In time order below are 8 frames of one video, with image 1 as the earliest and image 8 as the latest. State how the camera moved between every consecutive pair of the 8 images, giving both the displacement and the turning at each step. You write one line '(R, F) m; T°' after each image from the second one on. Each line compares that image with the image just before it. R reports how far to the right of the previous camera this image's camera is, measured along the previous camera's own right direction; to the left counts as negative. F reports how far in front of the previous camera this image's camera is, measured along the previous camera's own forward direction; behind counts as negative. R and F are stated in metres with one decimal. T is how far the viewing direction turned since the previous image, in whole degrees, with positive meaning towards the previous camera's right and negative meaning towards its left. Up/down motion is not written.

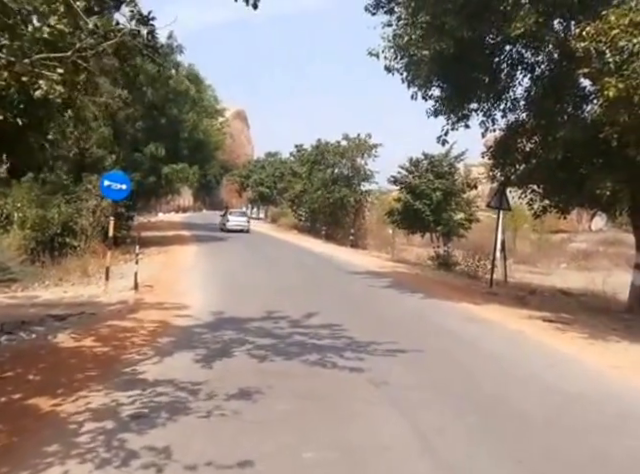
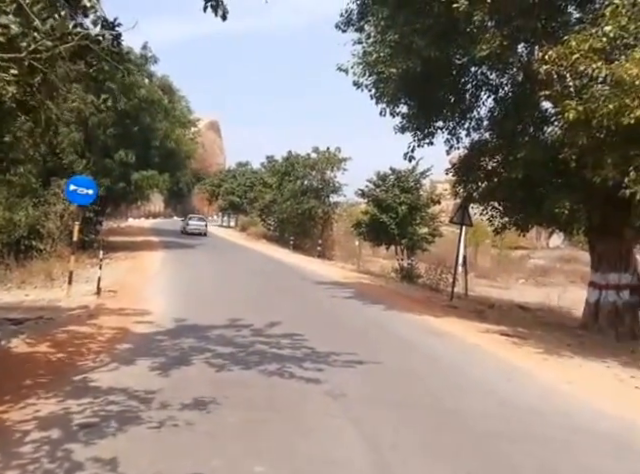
(0.0, 0.0) m; +3°
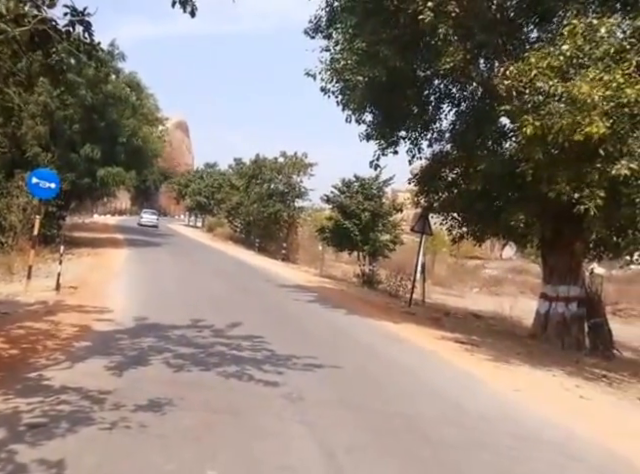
(+0.1, -0.1) m; +3°
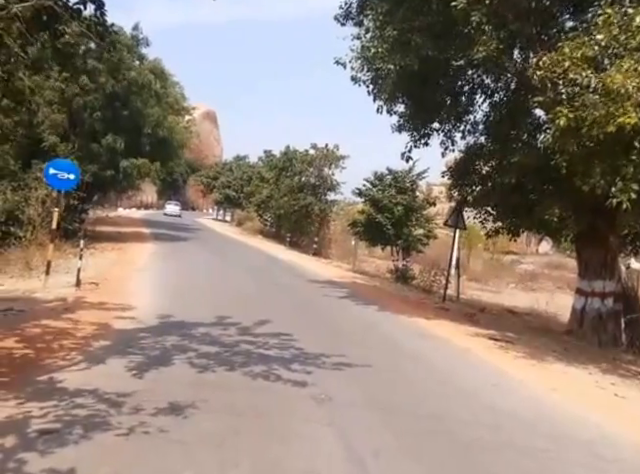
(0.0, +0.5) m; -3°
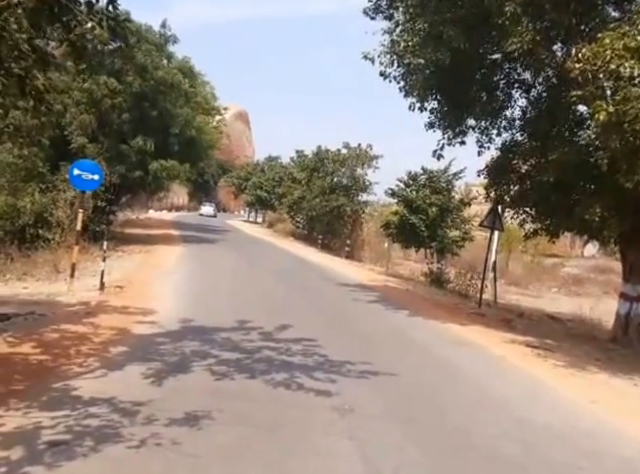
(+0.1, +0.3) m; -3°
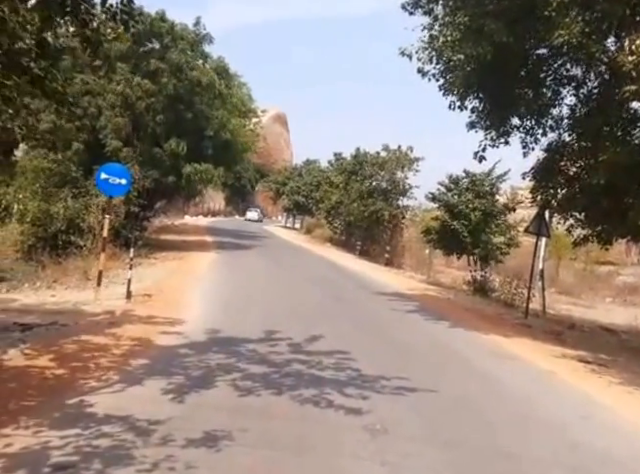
(+0.1, +0.4) m; -4°
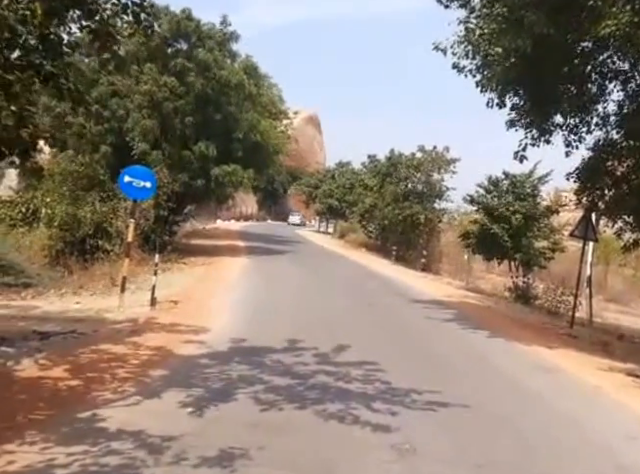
(+0.1, +0.4) m; -4°
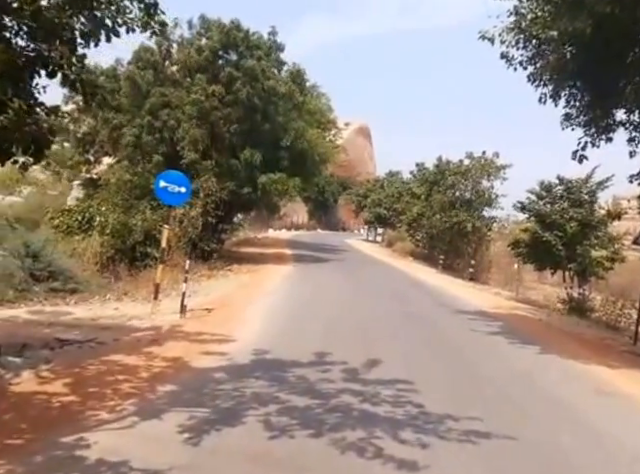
(+0.3, +0.7) m; -5°
